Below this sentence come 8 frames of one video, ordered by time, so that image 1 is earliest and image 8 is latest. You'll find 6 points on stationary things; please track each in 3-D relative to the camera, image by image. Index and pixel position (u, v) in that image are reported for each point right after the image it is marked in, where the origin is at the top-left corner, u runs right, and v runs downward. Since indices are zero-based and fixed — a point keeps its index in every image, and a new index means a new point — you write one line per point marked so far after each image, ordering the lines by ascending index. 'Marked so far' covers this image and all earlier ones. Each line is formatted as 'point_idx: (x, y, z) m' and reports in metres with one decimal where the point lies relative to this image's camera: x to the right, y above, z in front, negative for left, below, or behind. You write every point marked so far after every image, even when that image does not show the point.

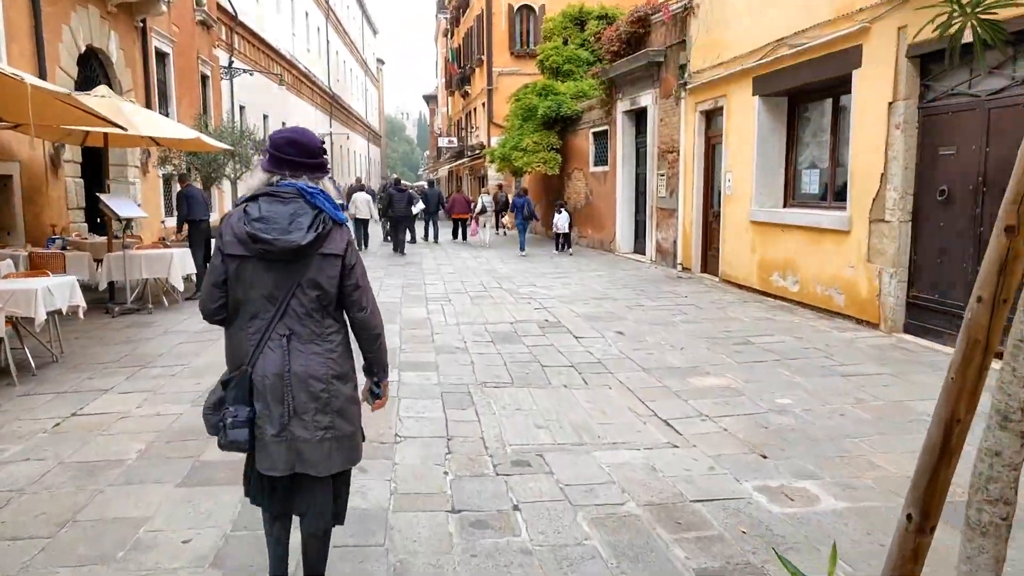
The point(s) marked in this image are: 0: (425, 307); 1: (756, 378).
0: (-1.0, -0.2, +8.9) m
1: (+1.8, -0.7, +5.6) m
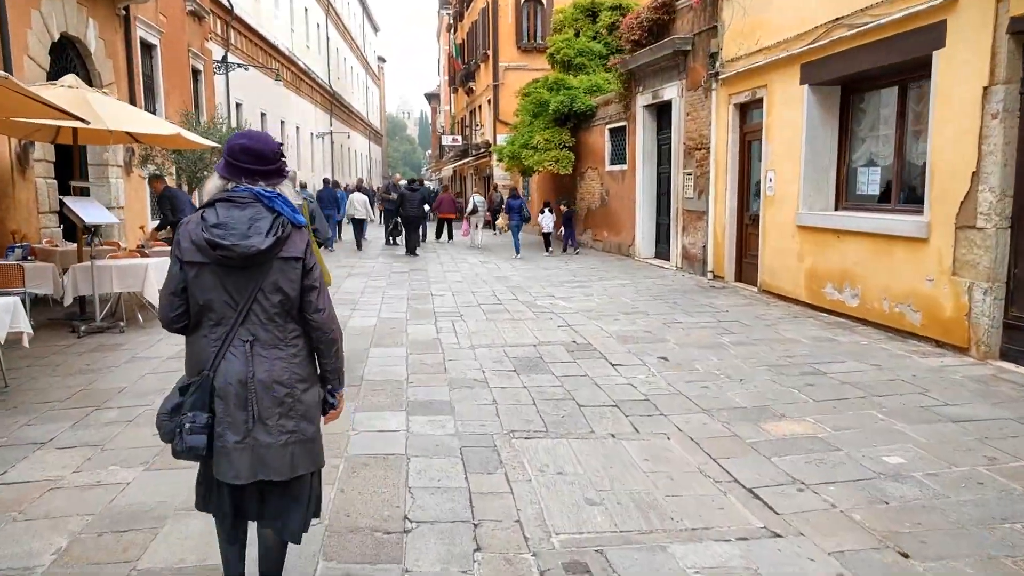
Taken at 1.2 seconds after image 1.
0: (-0.8, -0.4, +7.8) m
1: (+2.0, -0.8, +4.6) m
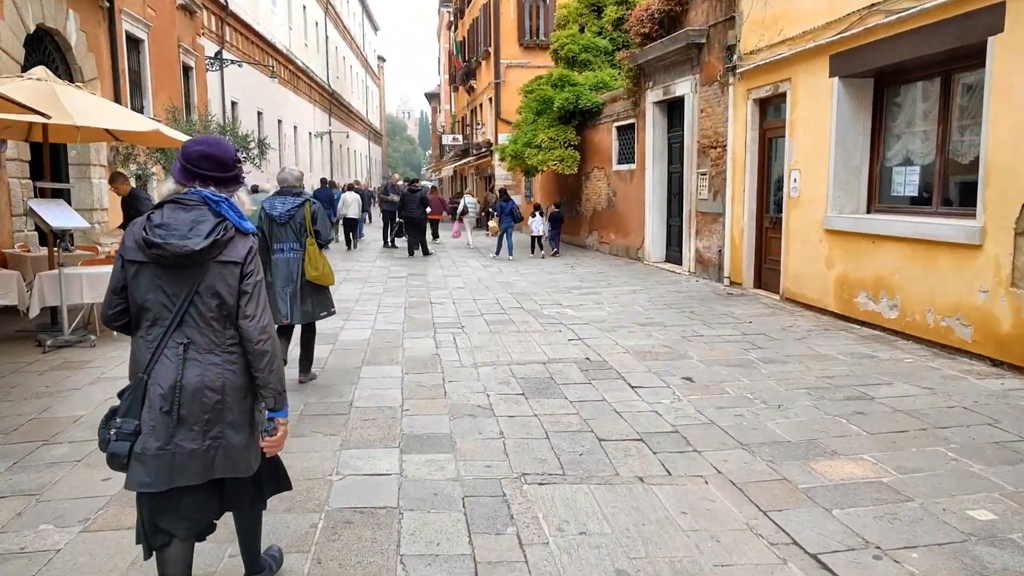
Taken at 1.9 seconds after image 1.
0: (-0.8, -0.5, +7.2) m
1: (+2.1, -0.9, +3.9) m
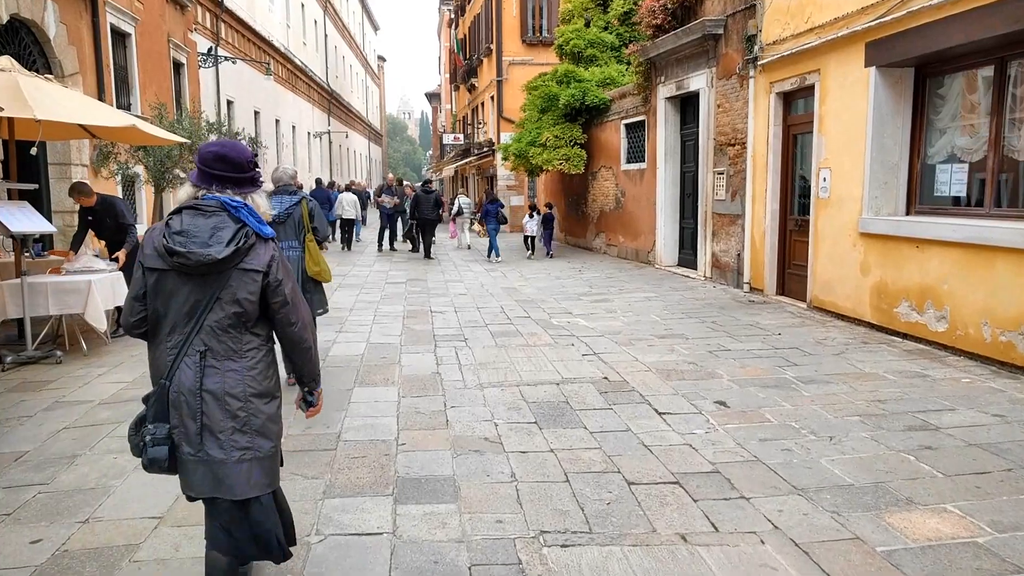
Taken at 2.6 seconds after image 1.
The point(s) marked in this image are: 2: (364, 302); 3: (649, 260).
0: (-0.7, -0.6, +6.5) m
1: (+2.1, -1.0, +3.3) m
2: (-1.9, -0.2, +9.4) m
3: (+2.4, +0.5, +13.3) m
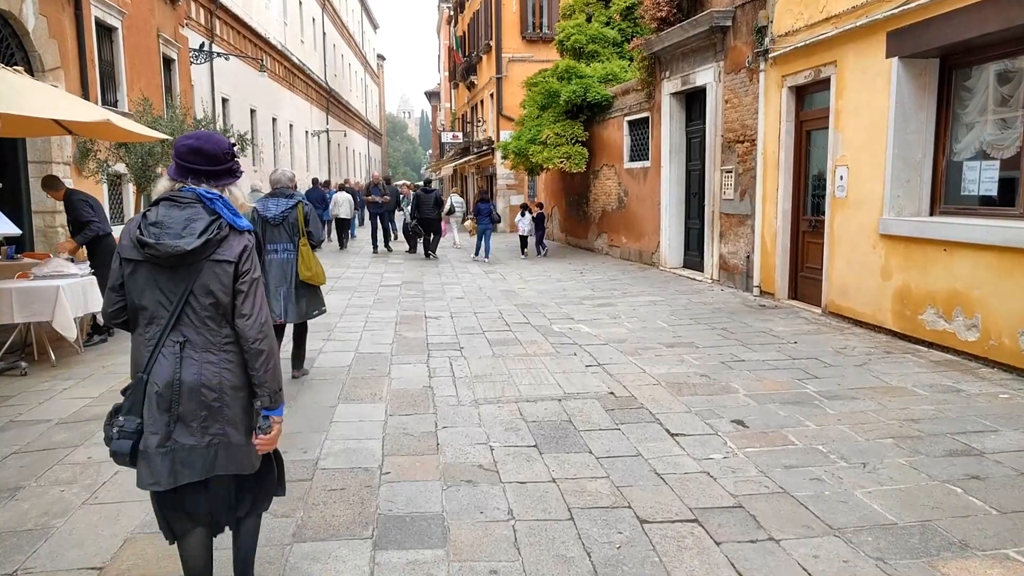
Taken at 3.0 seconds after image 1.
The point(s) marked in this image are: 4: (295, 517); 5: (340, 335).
0: (-0.7, -0.6, +6.1) m
1: (+2.1, -1.0, +2.8) m
2: (-1.9, -0.2, +9.0) m
3: (+2.4, +0.4, +12.8) m
4: (-0.9, -1.0, +3.3) m
5: (-1.7, -0.5, +7.3) m
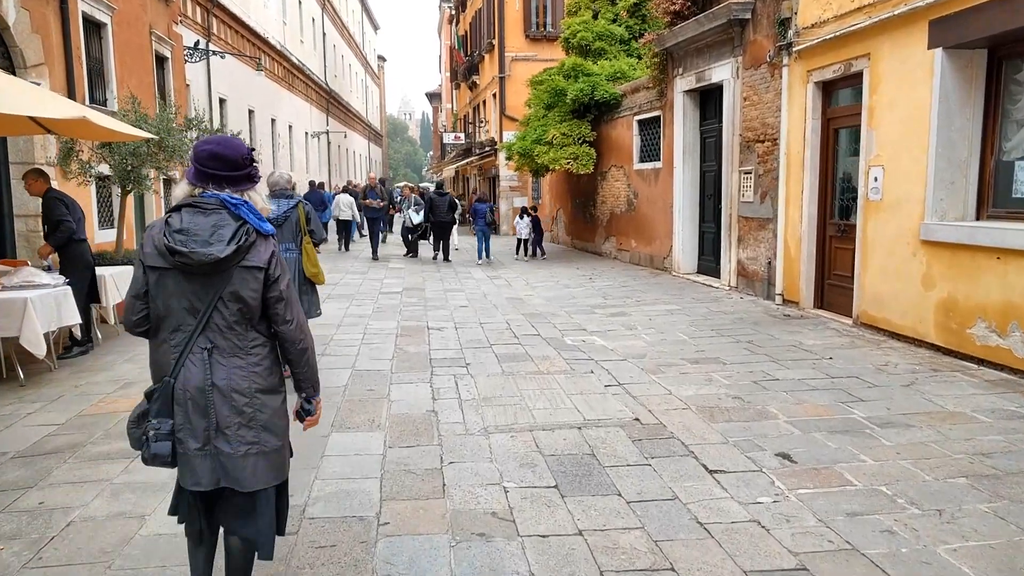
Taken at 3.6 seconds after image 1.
0: (-0.6, -0.7, +5.6) m
1: (+2.2, -1.1, +2.3) m
2: (-1.8, -0.3, +8.5) m
3: (+2.5, +0.3, +12.3) m
4: (-0.9, -1.1, +2.7) m
5: (-1.6, -0.5, +6.8) m
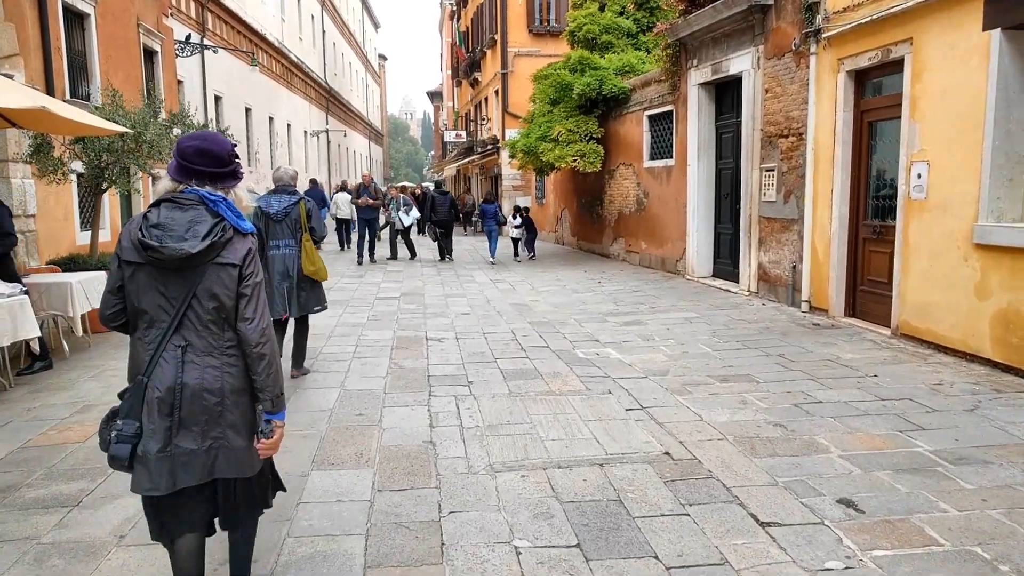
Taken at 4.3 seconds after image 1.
0: (-0.6, -0.8, +4.9) m
1: (+2.3, -1.2, +1.6) m
2: (-1.7, -0.4, +7.8) m
3: (+2.6, +0.3, +11.6) m
4: (-0.8, -1.1, +2.1) m
5: (-1.5, -0.6, +6.1) m
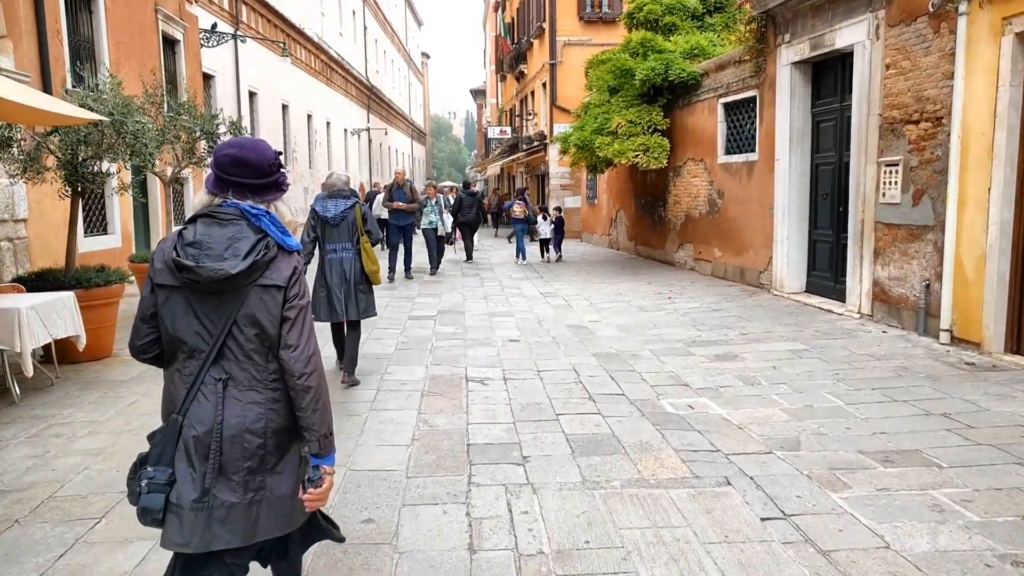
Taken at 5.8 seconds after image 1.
0: (-0.2, -1.0, +3.4) m
1: (+2.4, -1.4, 0.0) m
2: (-1.2, -0.6, +6.4) m
3: (+3.3, +0.1, +9.9) m
4: (-0.6, -1.4, +0.6) m
5: (-1.1, -0.8, +4.7) m
